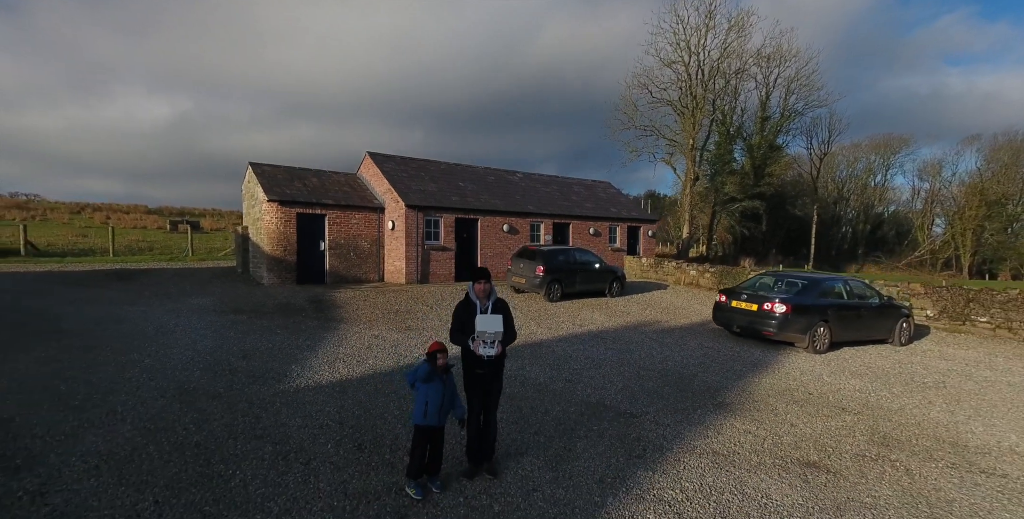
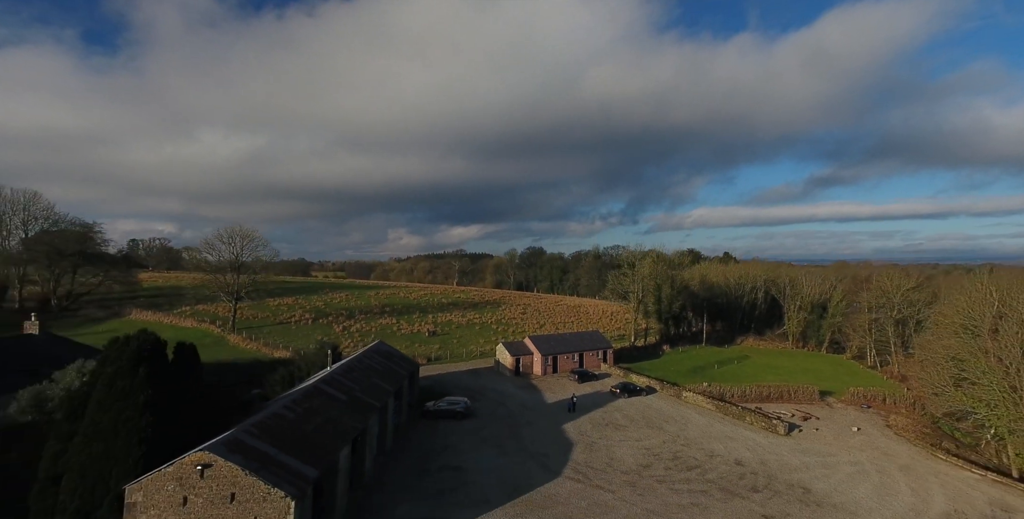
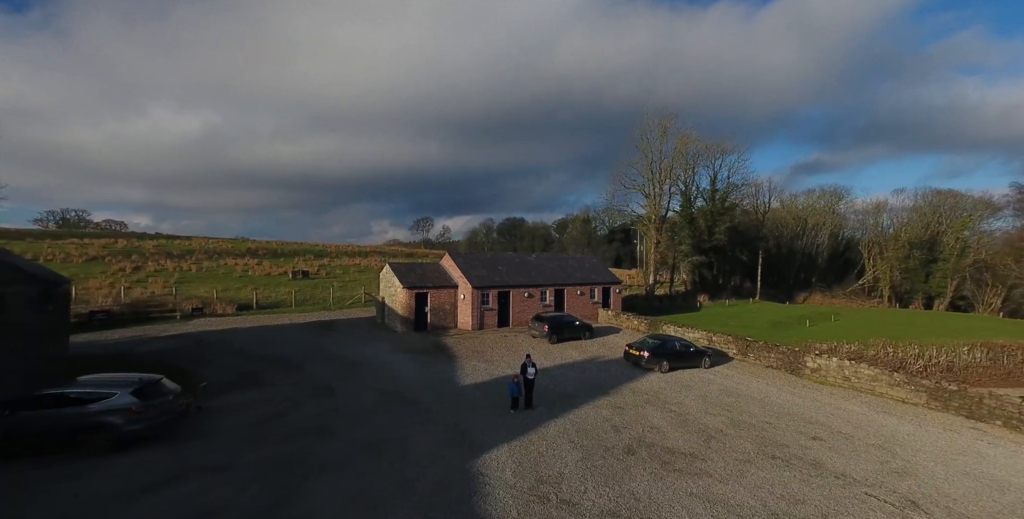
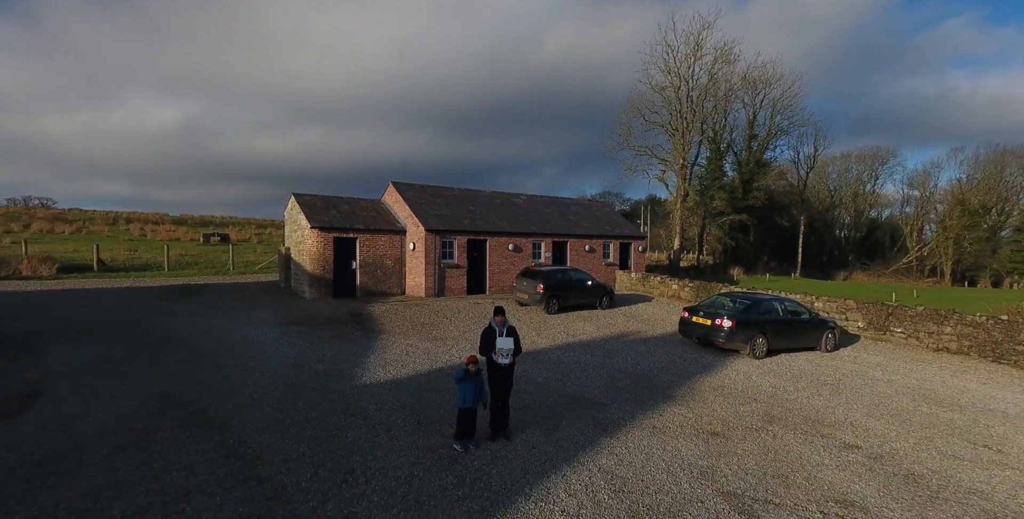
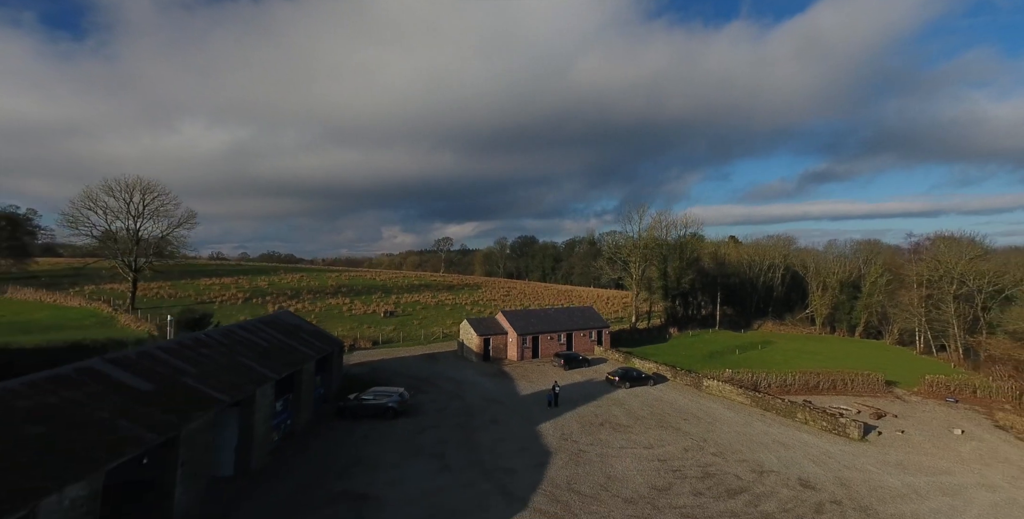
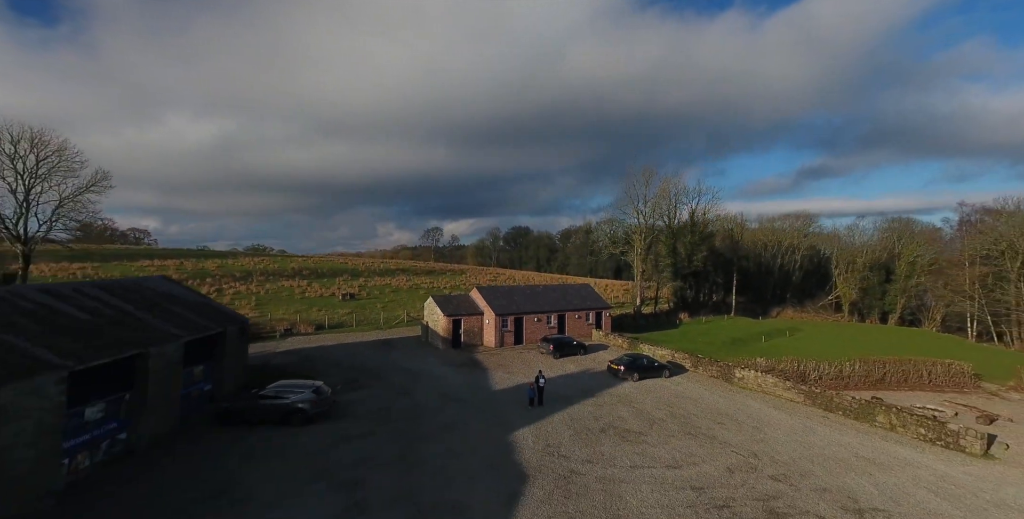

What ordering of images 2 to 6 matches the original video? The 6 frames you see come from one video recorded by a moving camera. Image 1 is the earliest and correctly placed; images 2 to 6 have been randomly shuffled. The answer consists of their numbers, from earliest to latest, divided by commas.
4, 3, 6, 5, 2
